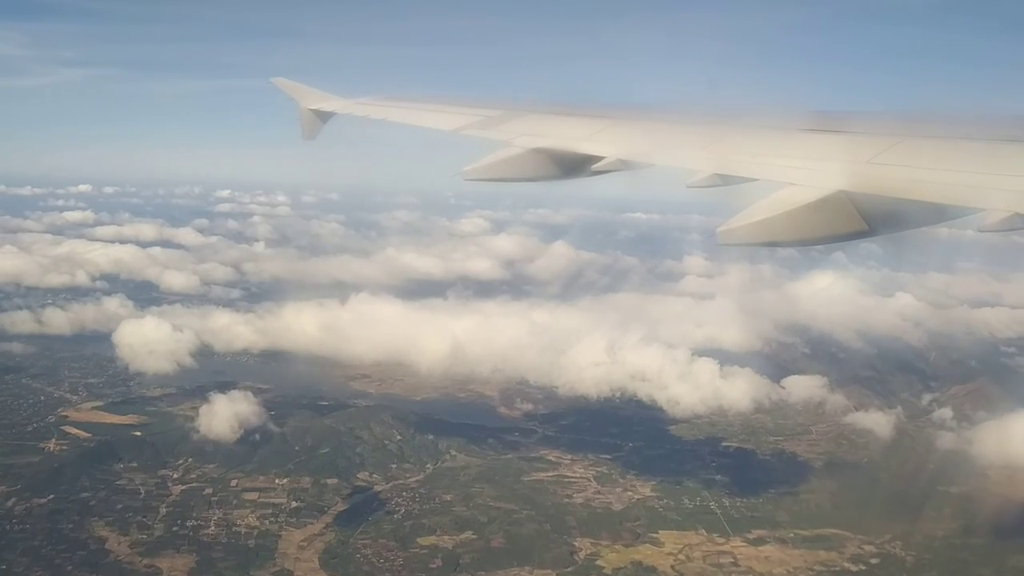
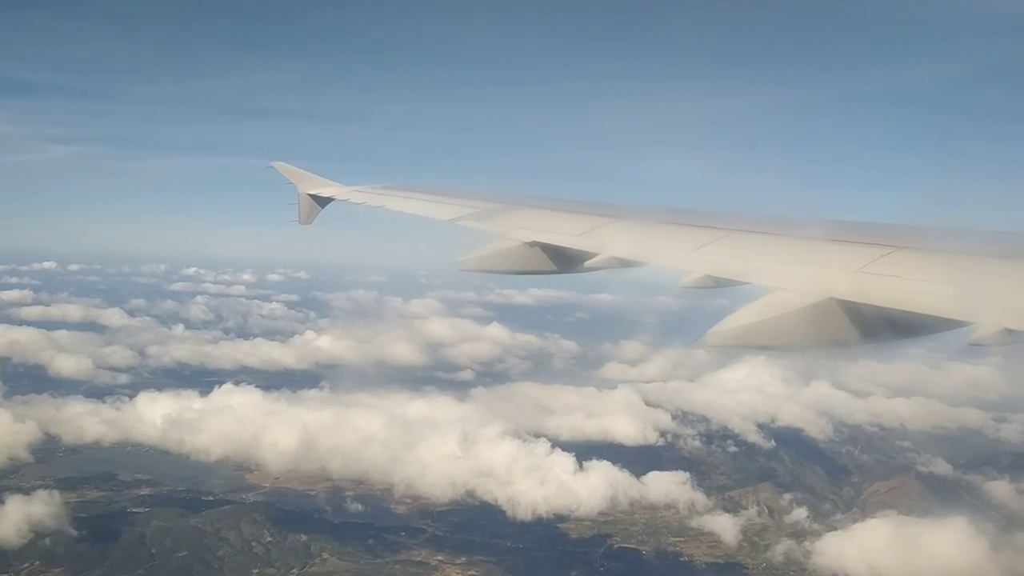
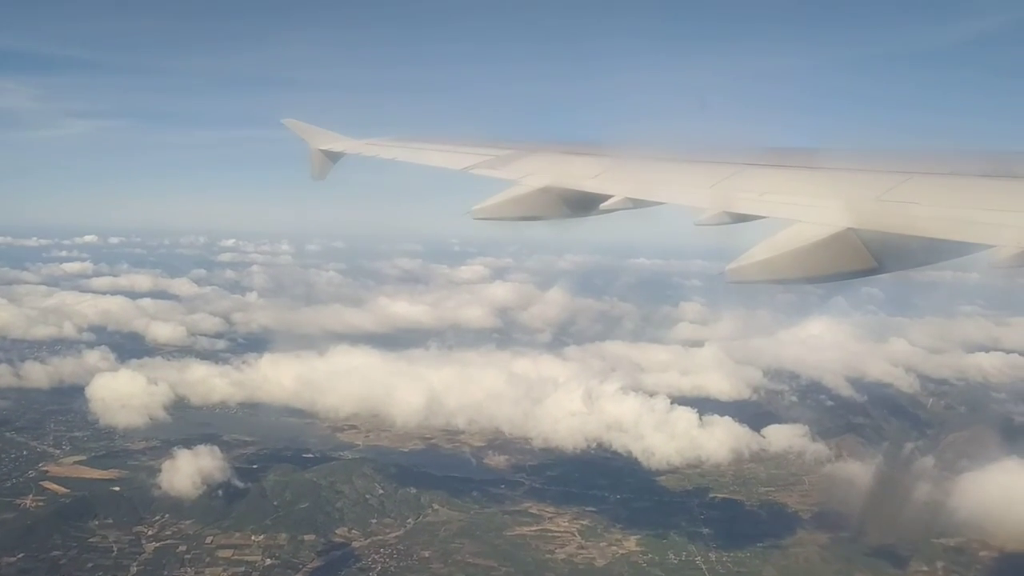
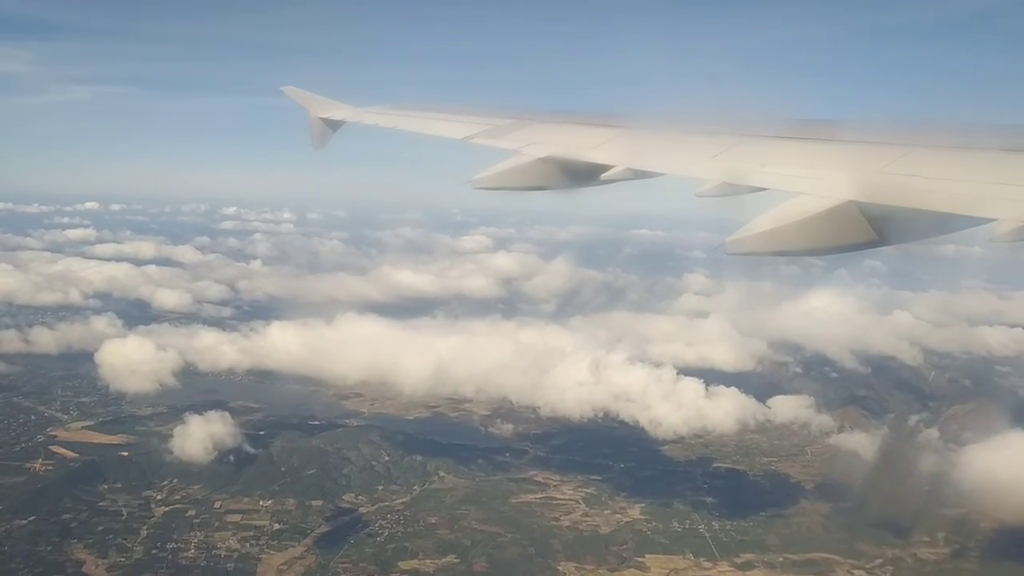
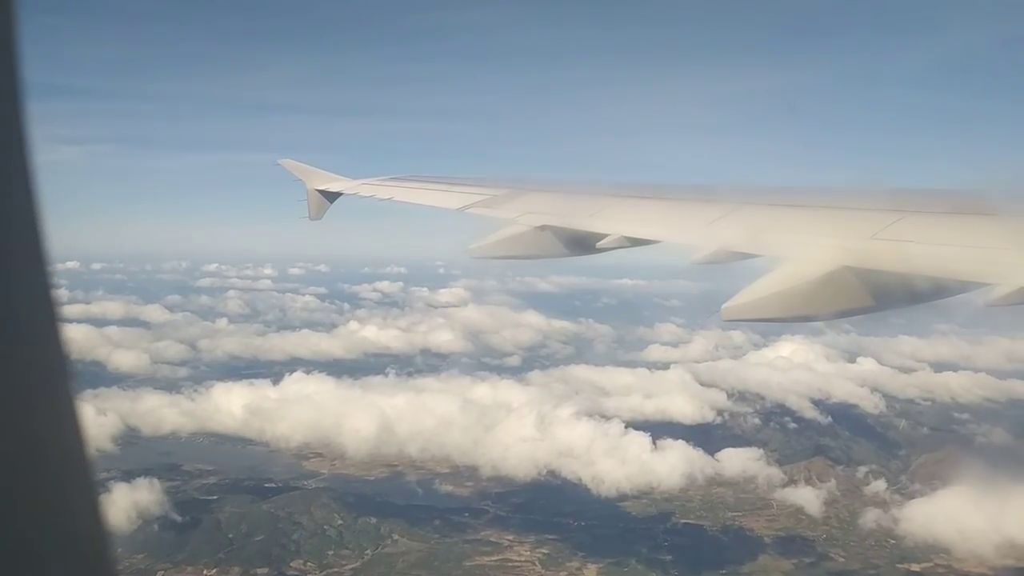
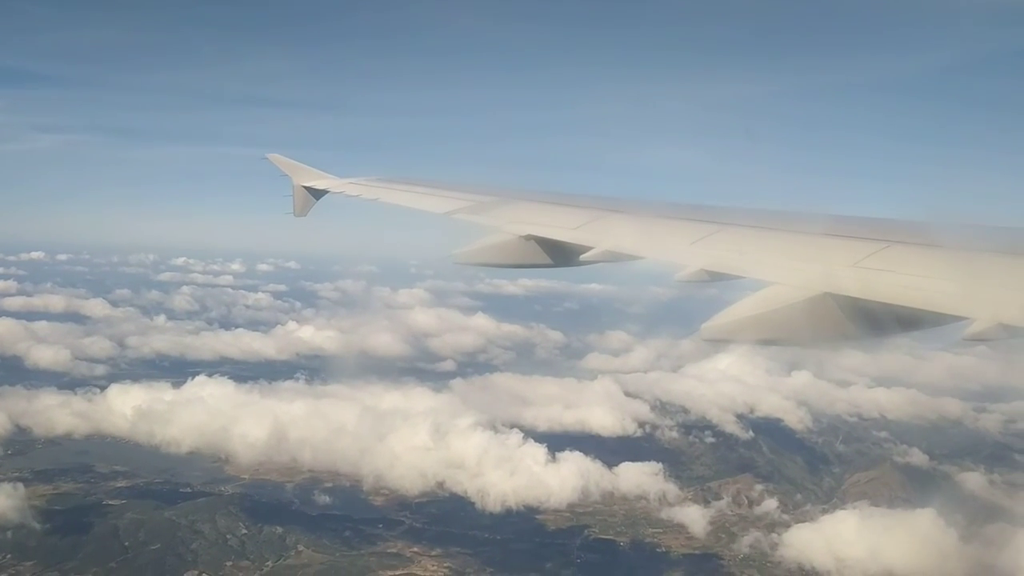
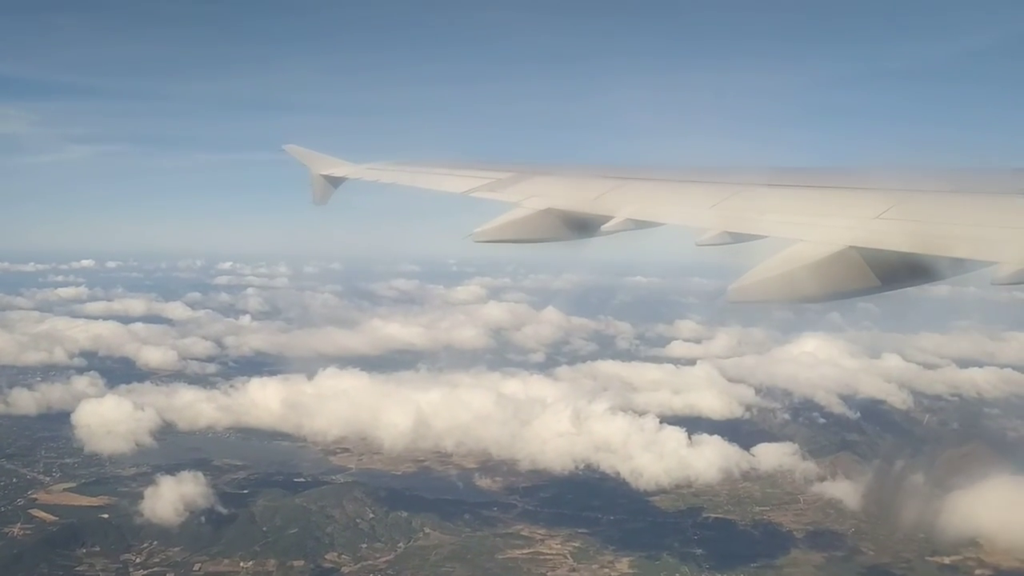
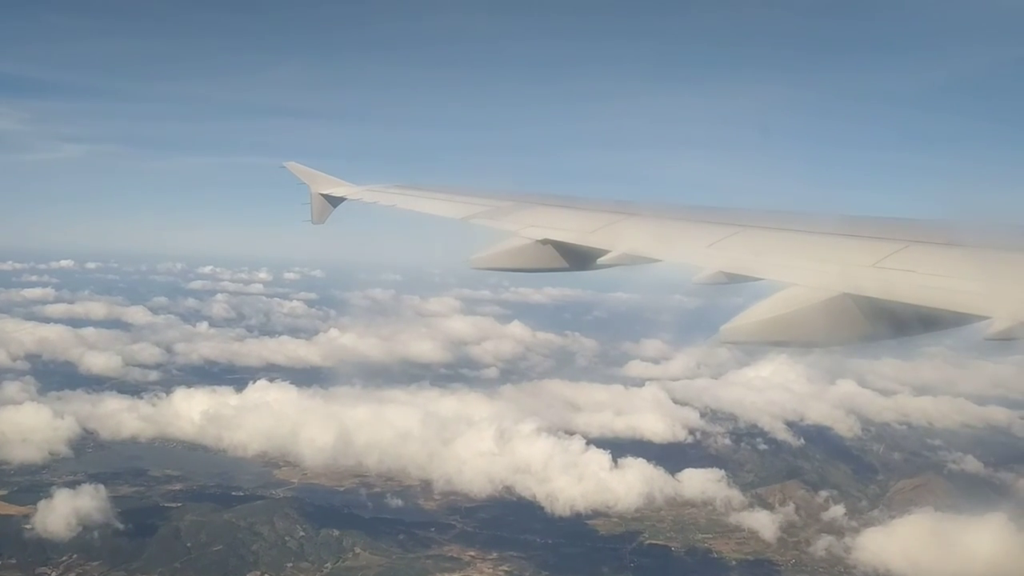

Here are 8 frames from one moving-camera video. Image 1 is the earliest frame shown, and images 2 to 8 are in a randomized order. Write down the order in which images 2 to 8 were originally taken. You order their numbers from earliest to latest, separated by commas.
4, 3, 7, 5, 8, 2, 6
